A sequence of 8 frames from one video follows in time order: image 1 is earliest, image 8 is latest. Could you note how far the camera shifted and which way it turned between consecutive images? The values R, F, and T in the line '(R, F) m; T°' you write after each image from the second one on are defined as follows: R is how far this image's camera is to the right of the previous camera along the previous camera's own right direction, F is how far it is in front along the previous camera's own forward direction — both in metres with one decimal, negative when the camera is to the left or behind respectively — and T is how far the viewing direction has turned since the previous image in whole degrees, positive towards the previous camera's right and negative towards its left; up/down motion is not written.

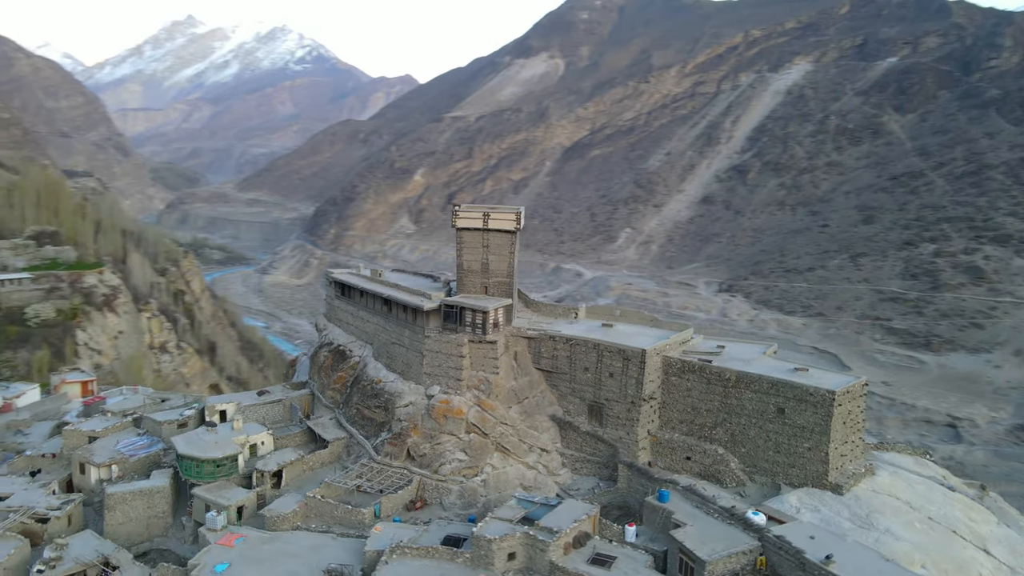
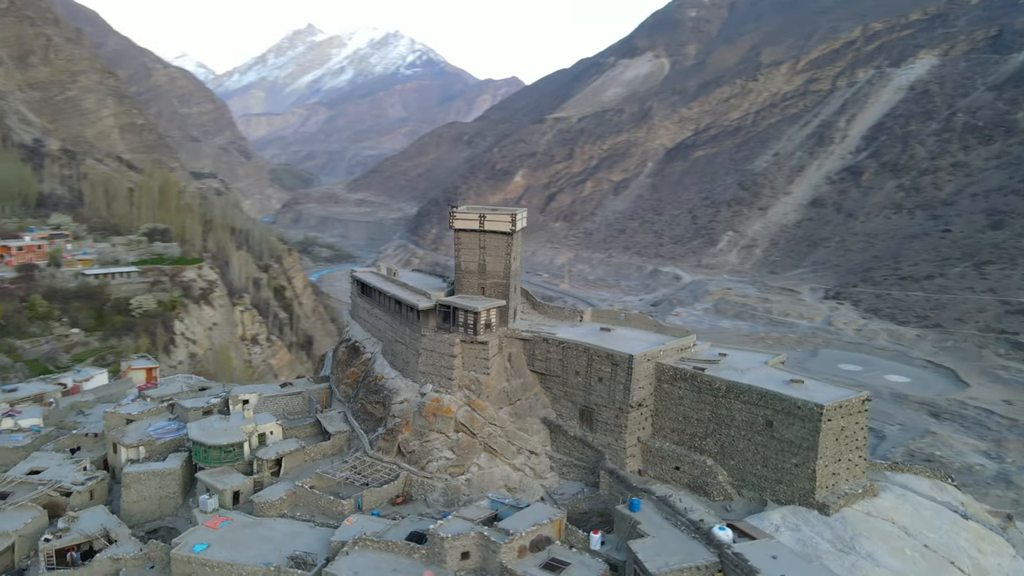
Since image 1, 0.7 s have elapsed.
(+2.2, +0.1) m; -8°
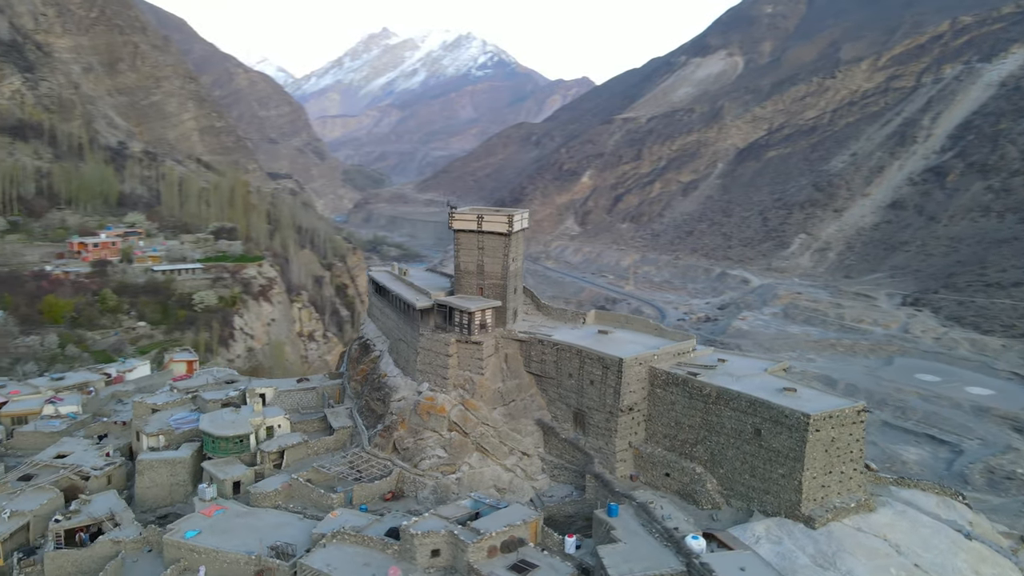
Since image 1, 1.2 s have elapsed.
(+1.4, 0.0) m; -5°
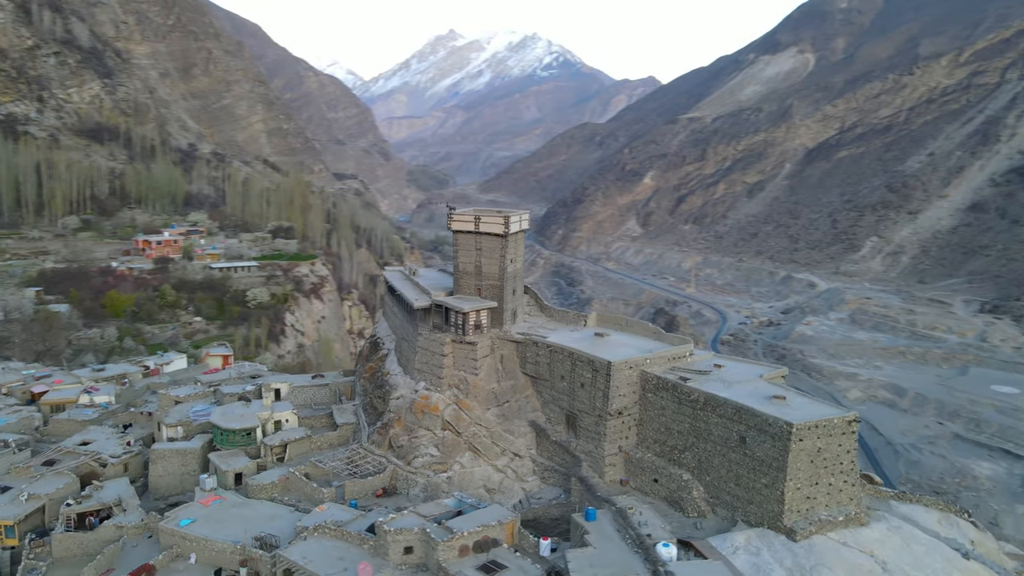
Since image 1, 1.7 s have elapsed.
(+1.3, 0.0) m; -5°
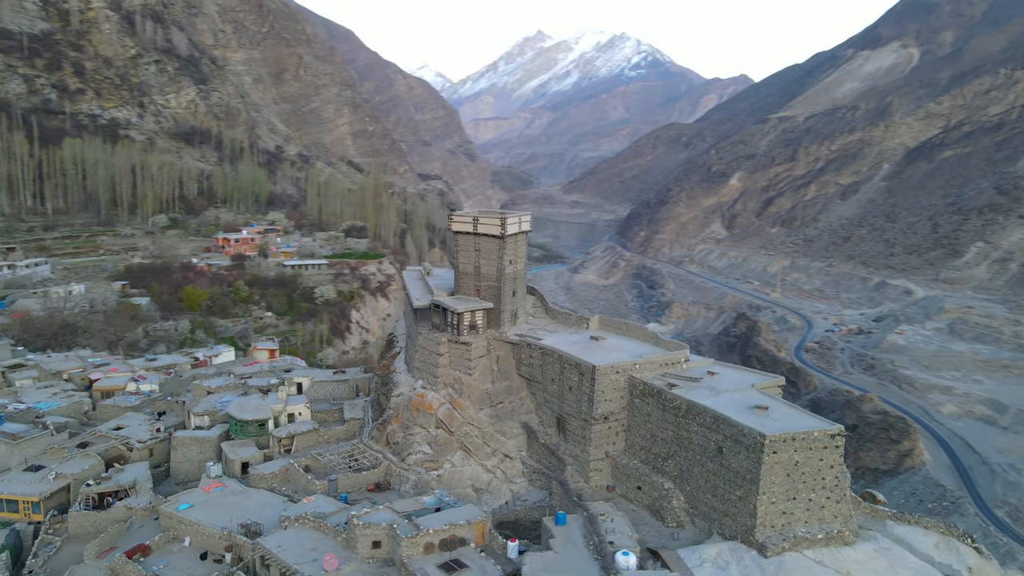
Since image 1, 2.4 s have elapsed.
(+1.8, +0.1) m; -6°
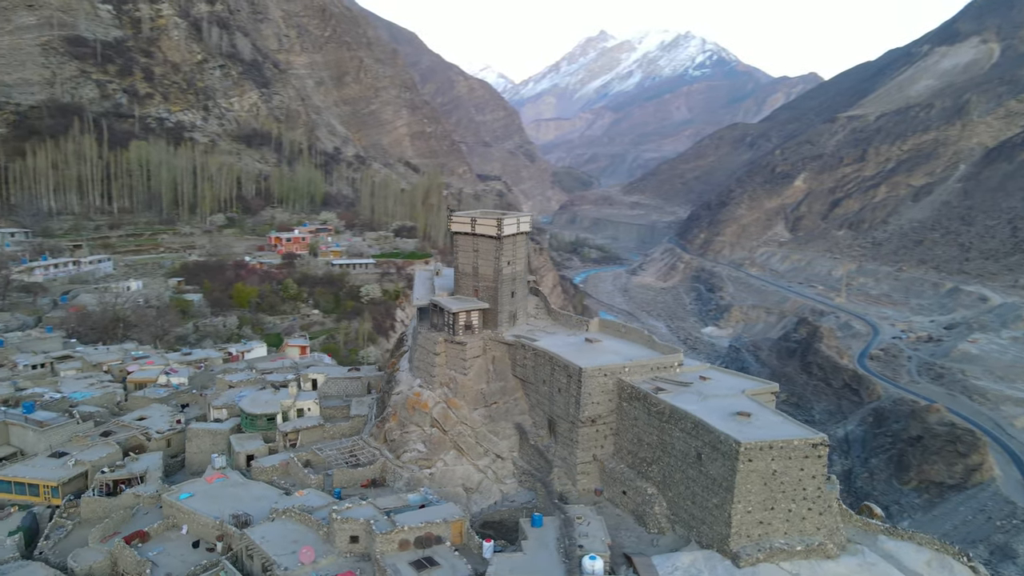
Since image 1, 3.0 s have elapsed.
(+1.3, 0.0) m; -4°
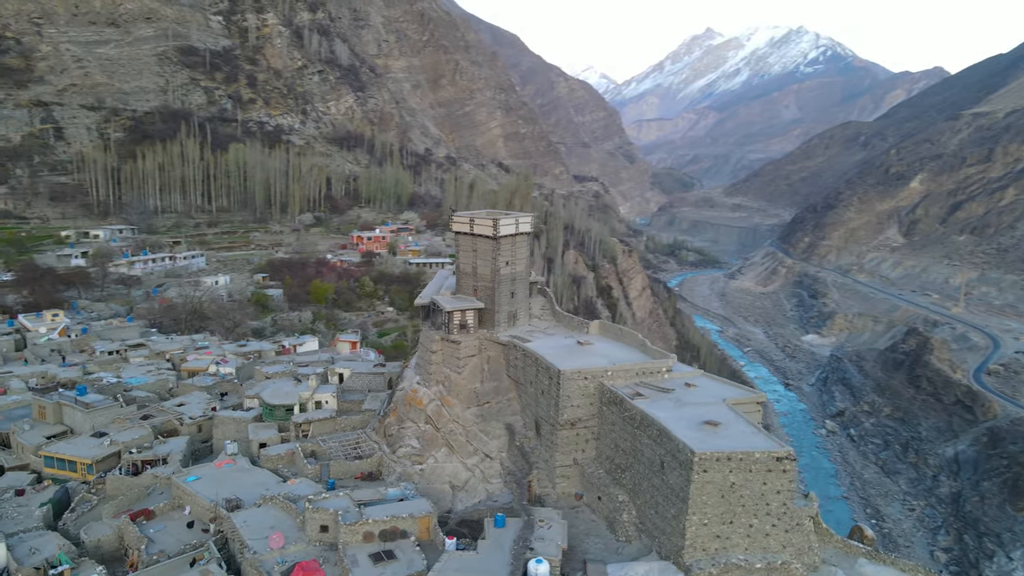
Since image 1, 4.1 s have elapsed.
(+2.1, +0.1) m; -7°
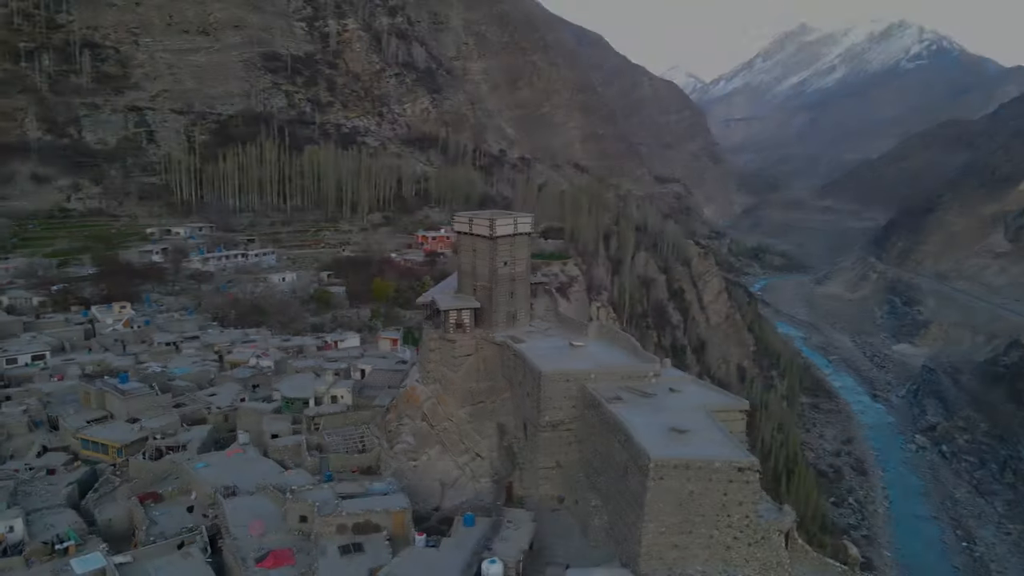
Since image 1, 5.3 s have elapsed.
(+1.7, +0.1) m; -6°
